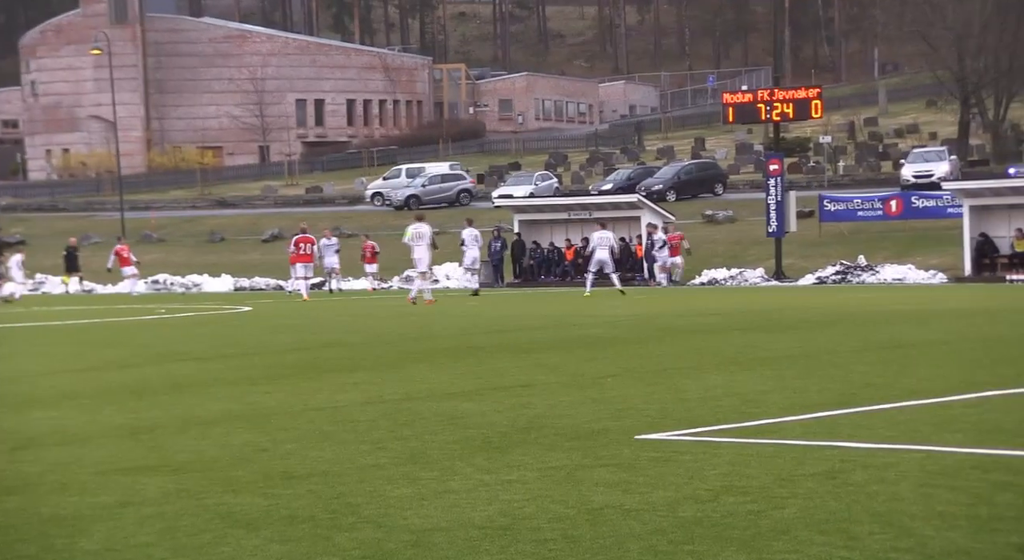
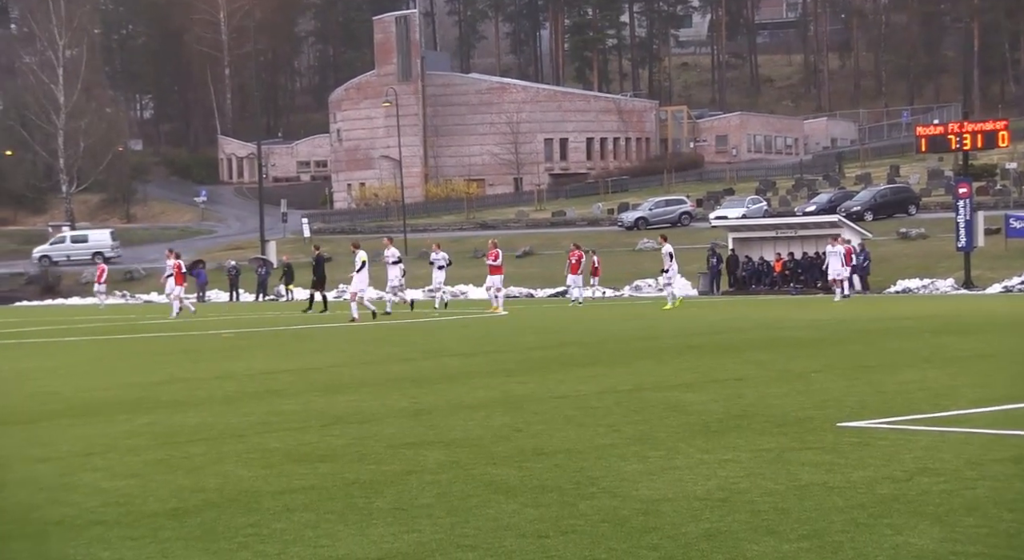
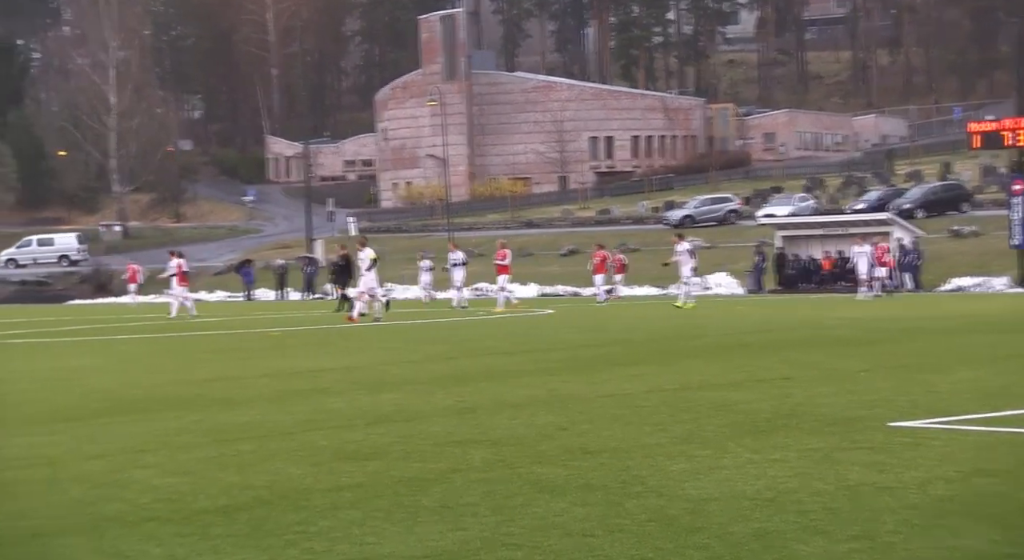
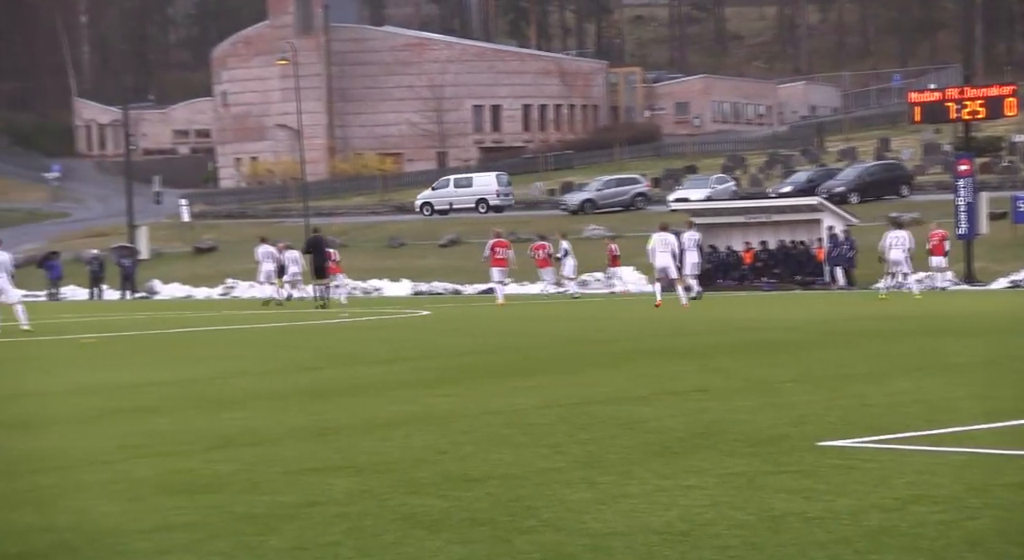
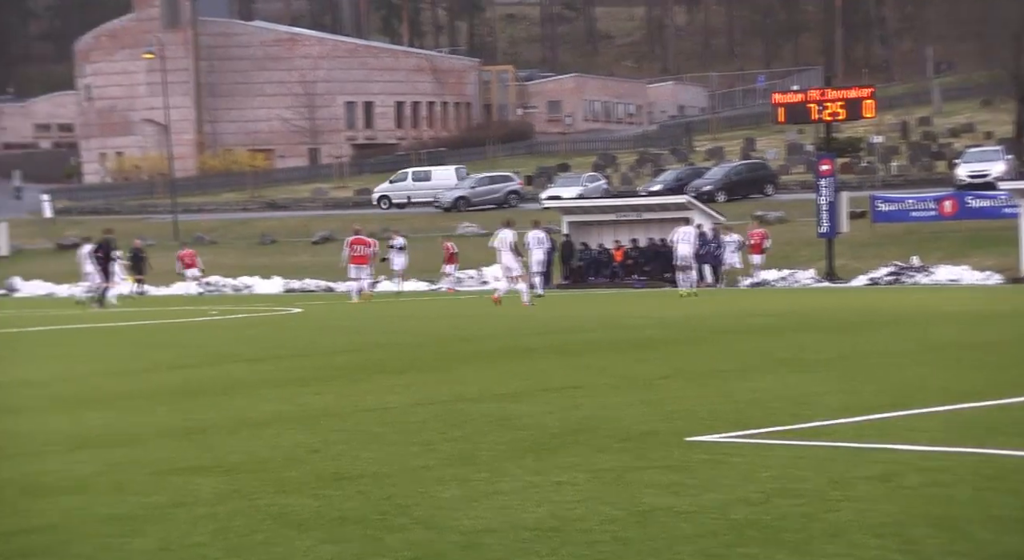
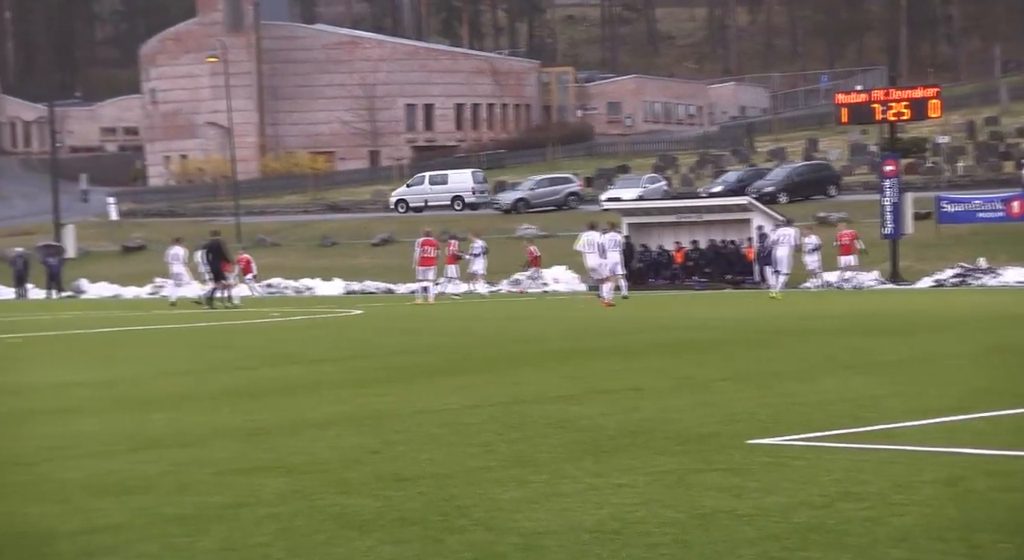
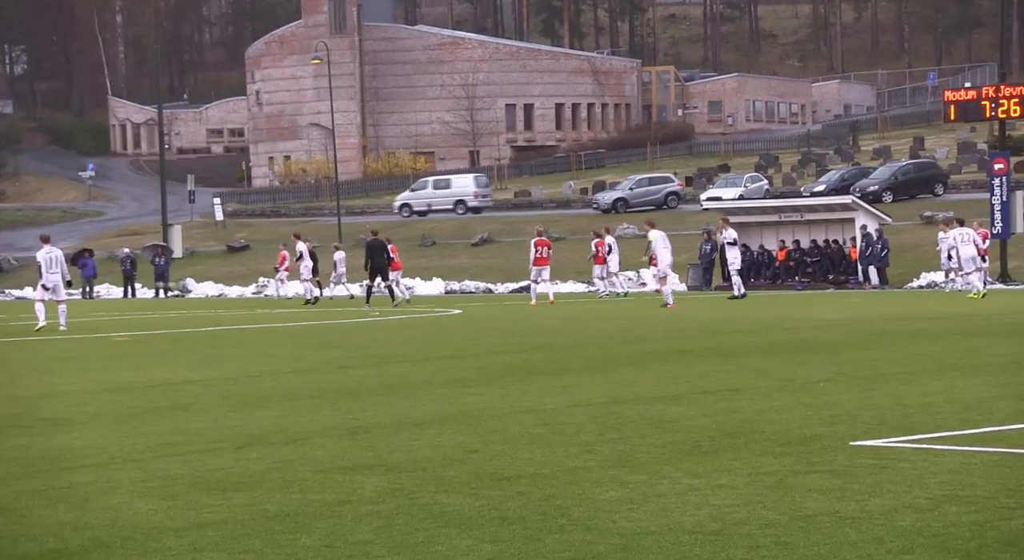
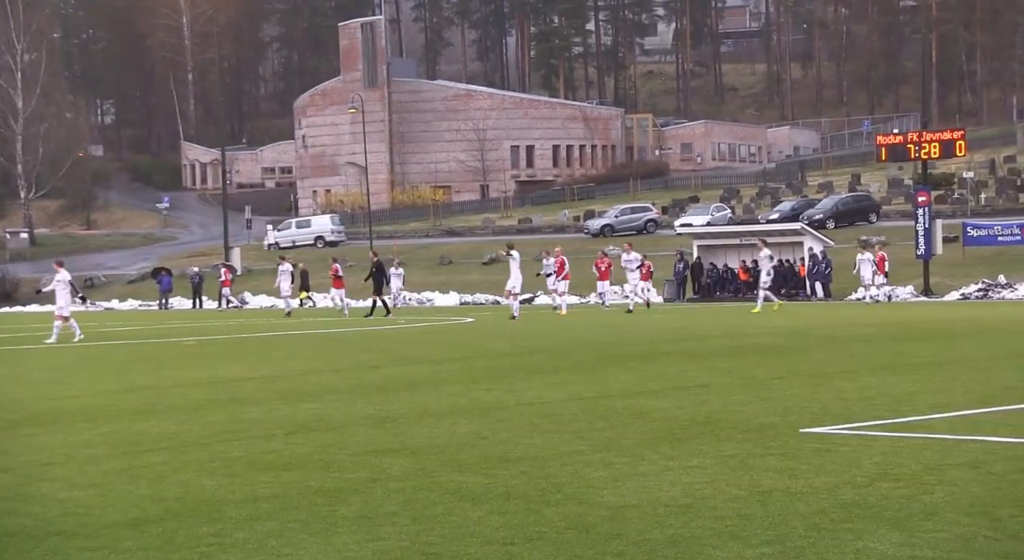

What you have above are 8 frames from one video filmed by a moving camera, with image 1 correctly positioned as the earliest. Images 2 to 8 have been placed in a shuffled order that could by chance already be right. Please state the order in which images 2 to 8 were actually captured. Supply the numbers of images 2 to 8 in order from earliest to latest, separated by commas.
5, 6, 4, 7, 8, 2, 3
